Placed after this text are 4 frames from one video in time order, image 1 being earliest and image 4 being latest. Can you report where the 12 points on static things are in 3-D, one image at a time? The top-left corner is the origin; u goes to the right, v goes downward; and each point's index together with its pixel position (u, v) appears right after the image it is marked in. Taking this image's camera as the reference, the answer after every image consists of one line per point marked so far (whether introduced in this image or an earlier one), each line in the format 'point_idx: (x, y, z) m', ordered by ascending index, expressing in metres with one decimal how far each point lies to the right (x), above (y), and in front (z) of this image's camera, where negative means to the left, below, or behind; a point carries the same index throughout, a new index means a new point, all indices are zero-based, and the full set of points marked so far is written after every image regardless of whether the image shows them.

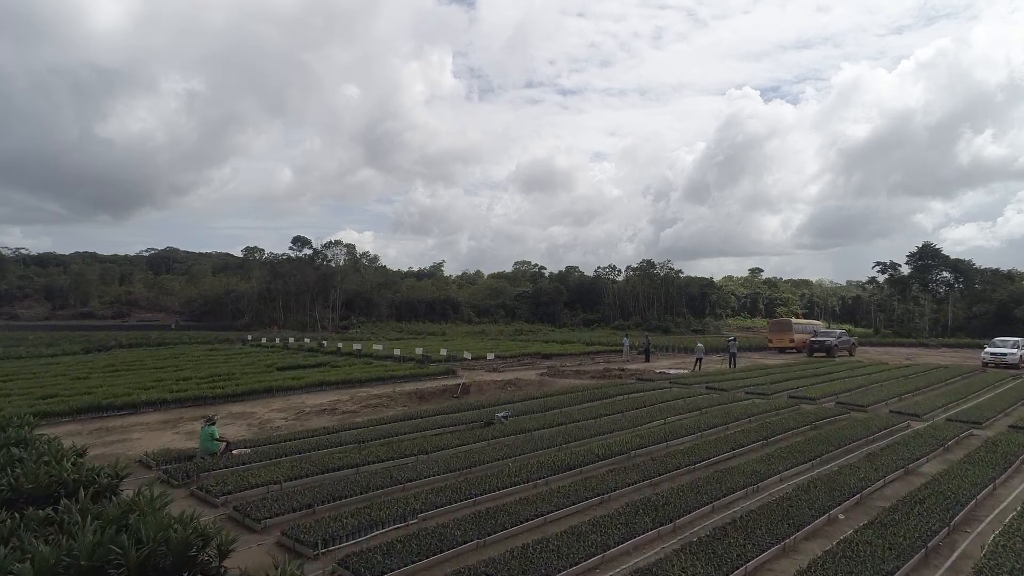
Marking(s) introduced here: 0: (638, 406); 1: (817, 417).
0: (+3.8, -3.6, +16.9) m
1: (+8.7, -3.7, +16.0) m
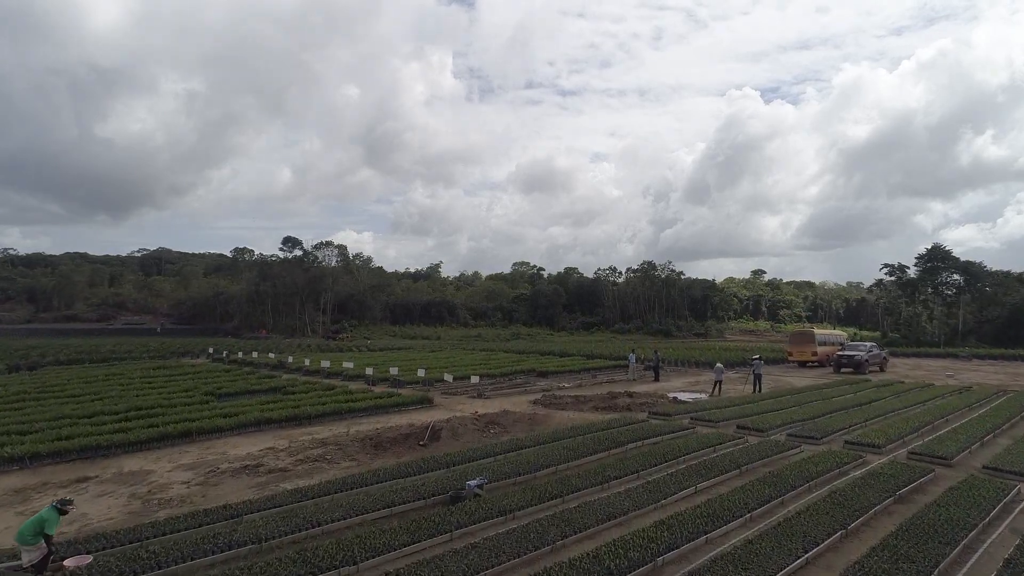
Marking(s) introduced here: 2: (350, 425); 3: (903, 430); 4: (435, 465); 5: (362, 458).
0: (+3.3, -4.0, +12.9) m
1: (+8.2, -4.1, +12.1) m
2: (-4.8, -4.1, +16.9) m
3: (+11.4, -4.1, +16.5) m
4: (-1.7, -3.9, +12.4) m
5: (-3.6, -4.0, +13.4) m
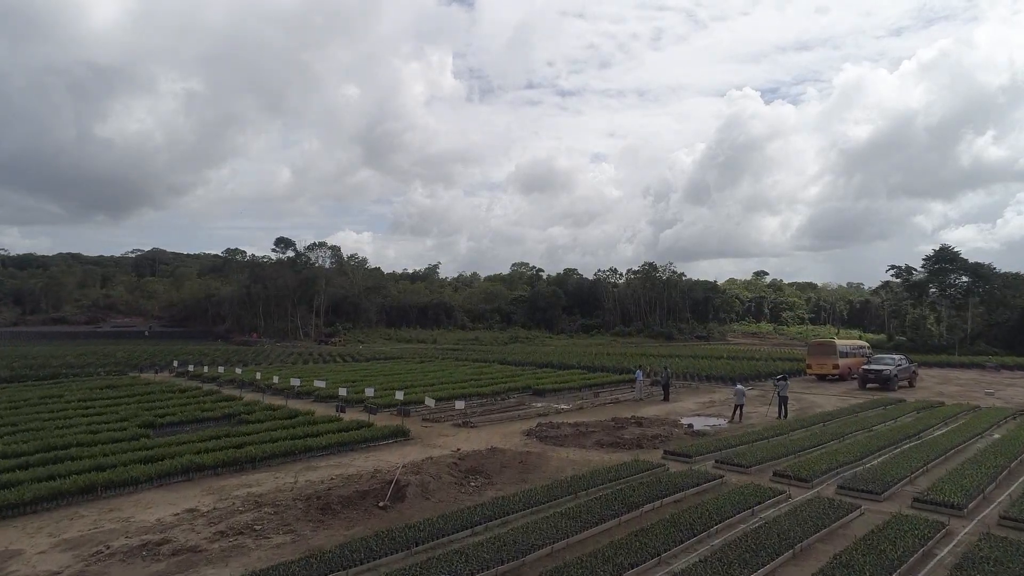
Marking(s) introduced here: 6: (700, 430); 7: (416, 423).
0: (+3.0, -4.4, +9.9) m
1: (+7.9, -4.5, +9.0) m
2: (-5.1, -4.5, +13.8) m
3: (+11.1, -4.5, +13.5) m
4: (-2.0, -4.3, +9.3) m
5: (-3.9, -4.4, +10.4) m
6: (+6.3, -4.8, +19.0) m
7: (-3.3, -4.6, +19.2) m
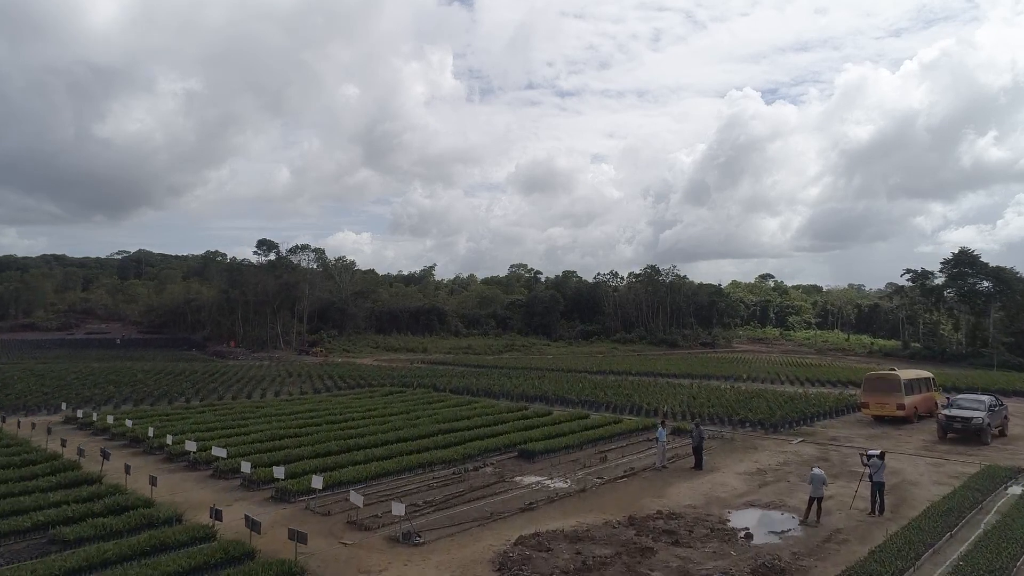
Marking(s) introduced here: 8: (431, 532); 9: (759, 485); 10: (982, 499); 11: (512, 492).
0: (+2.3, -5.4, +3.0) m
1: (+7.2, -5.4, +2.2) m
2: (-5.9, -5.4, +7.0) m
3: (+10.4, -5.5, +6.6) m
4: (-2.8, -5.2, +2.5) m
5: (-4.6, -5.4, +3.5) m
6: (+5.6, -5.7, +12.2) m
7: (-4.0, -5.5, +12.4) m
8: (-1.9, -5.7, +13.2) m
9: (+7.4, -6.0, +17.3) m
10: (+13.3, -5.9, +16.0) m
11: (0.0, -5.8, +16.1) m
